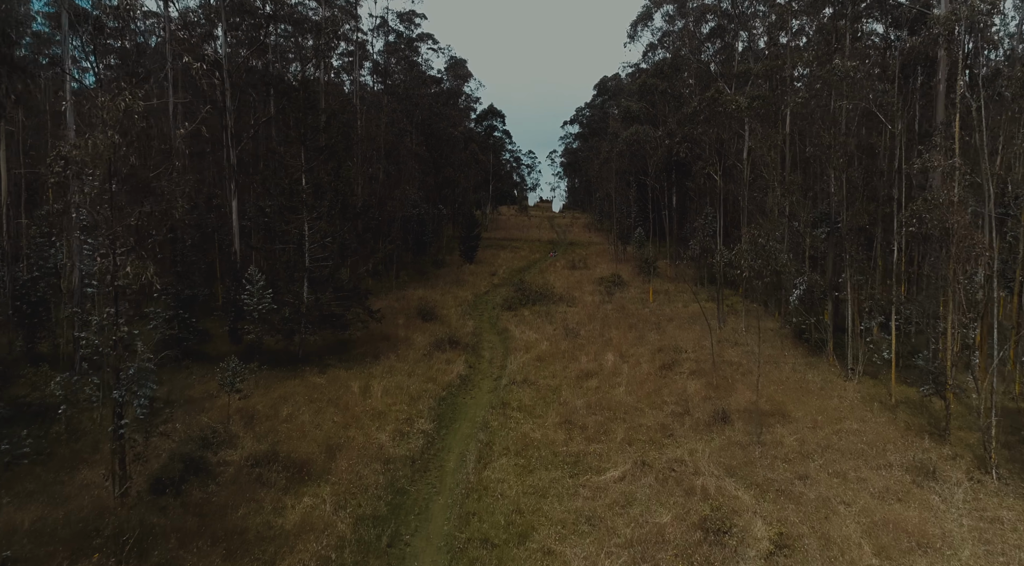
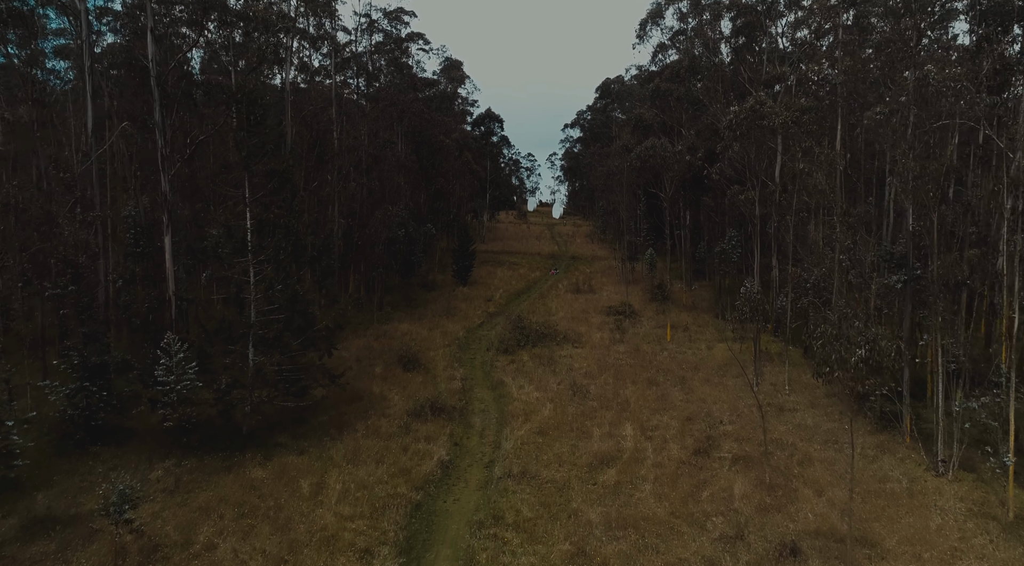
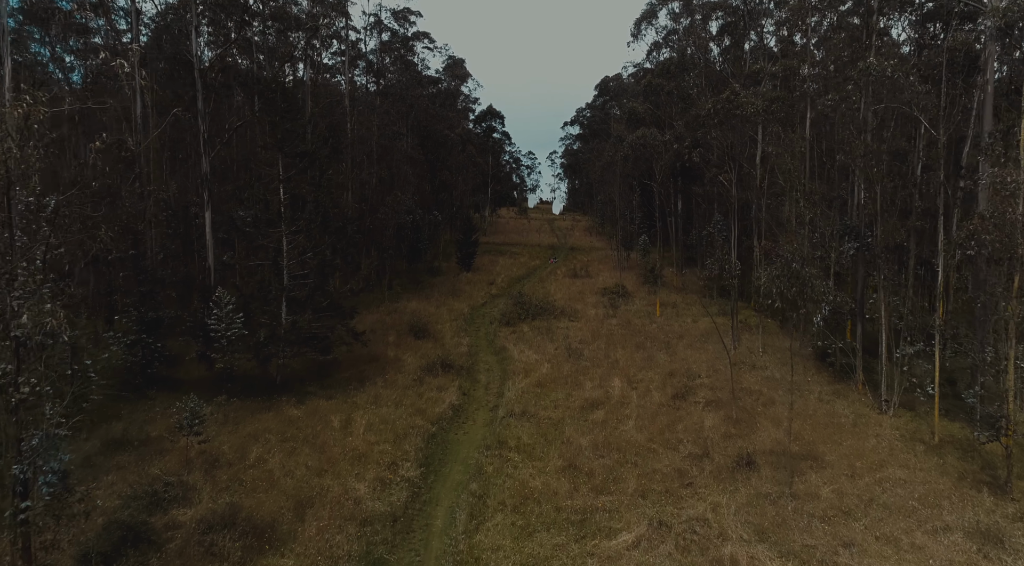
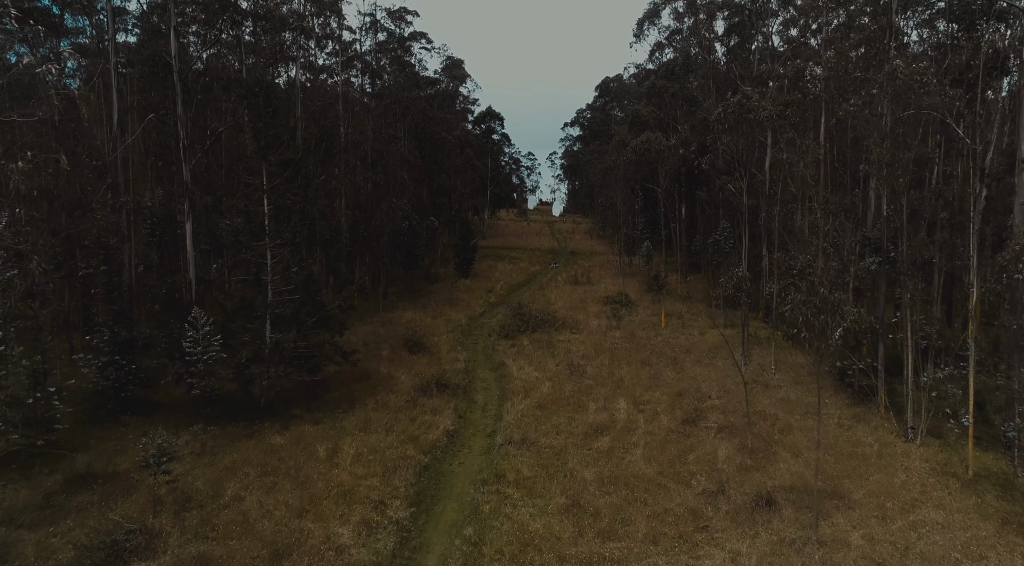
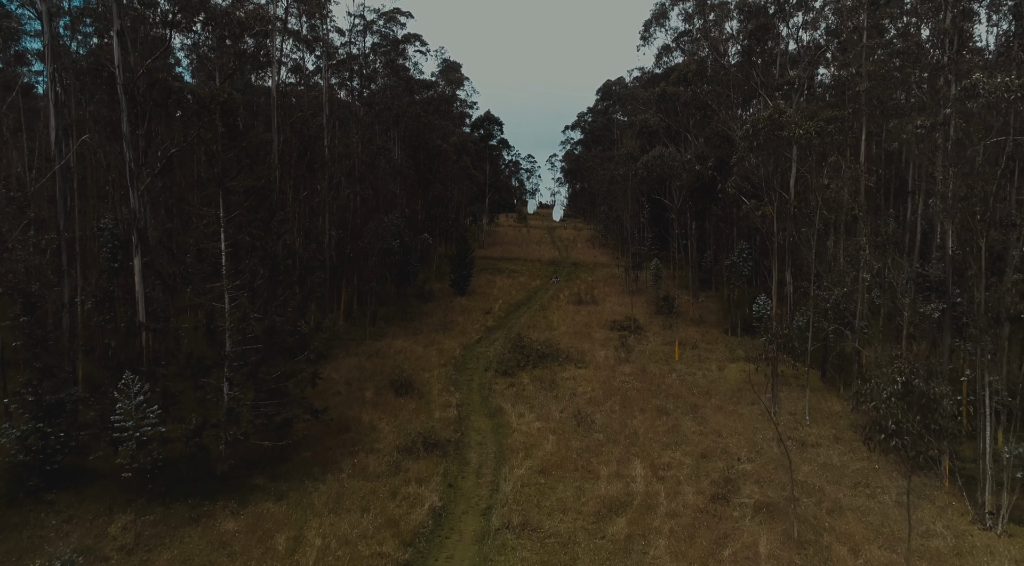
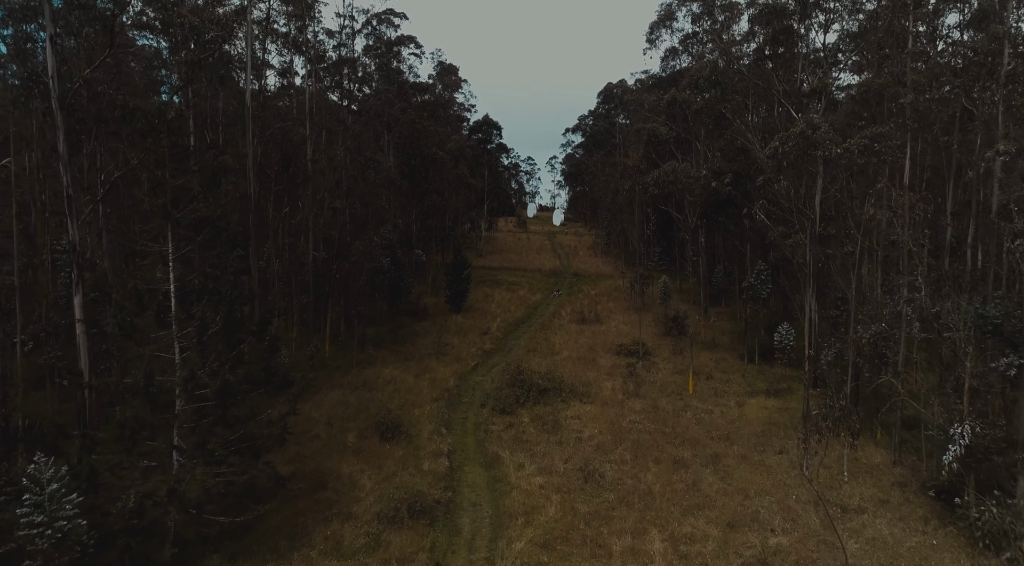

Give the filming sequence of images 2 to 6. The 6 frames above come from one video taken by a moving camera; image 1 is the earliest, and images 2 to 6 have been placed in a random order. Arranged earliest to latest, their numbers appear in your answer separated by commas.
3, 4, 2, 5, 6
